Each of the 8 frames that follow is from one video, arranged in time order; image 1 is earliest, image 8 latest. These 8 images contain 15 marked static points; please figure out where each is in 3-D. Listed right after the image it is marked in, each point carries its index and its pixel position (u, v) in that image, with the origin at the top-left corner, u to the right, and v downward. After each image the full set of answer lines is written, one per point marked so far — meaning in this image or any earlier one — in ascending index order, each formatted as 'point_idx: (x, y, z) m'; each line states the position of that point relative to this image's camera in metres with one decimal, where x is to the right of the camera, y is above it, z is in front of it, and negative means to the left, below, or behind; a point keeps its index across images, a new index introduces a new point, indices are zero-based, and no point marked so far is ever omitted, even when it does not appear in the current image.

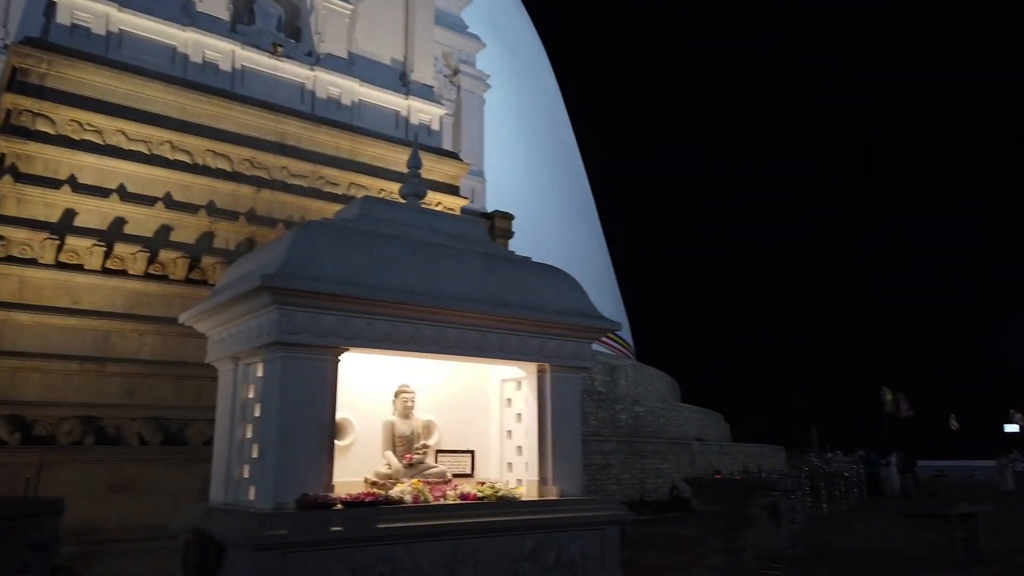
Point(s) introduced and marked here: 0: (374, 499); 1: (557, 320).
0: (-1.0, -1.6, +5.6) m
1: (+0.4, -0.3, +6.8) m
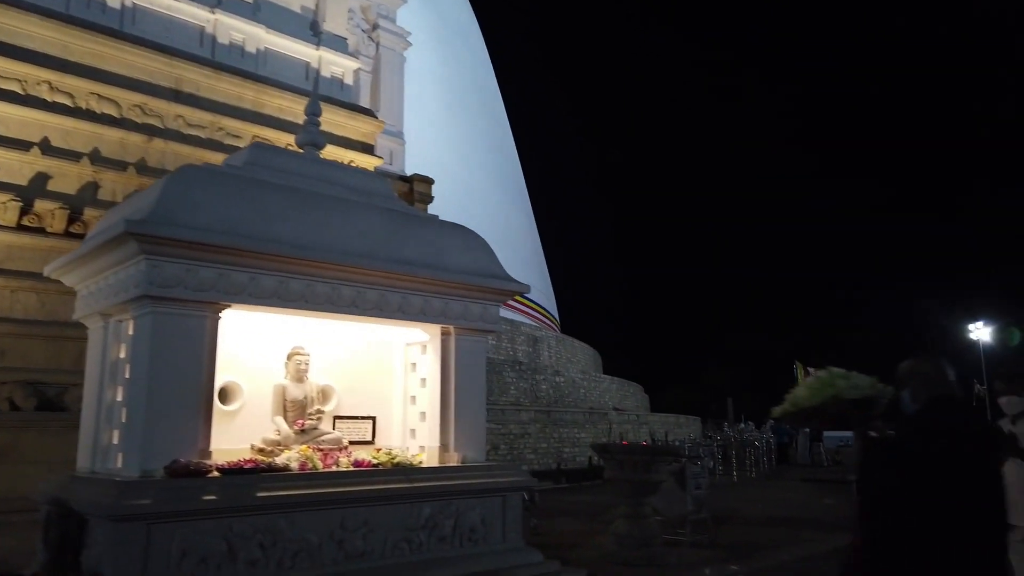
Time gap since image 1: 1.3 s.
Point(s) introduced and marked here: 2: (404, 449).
0: (-1.8, -1.2, +5.3) m
1: (-0.4, +0.1, +6.5) m
2: (-1.0, -1.5, +6.9) m
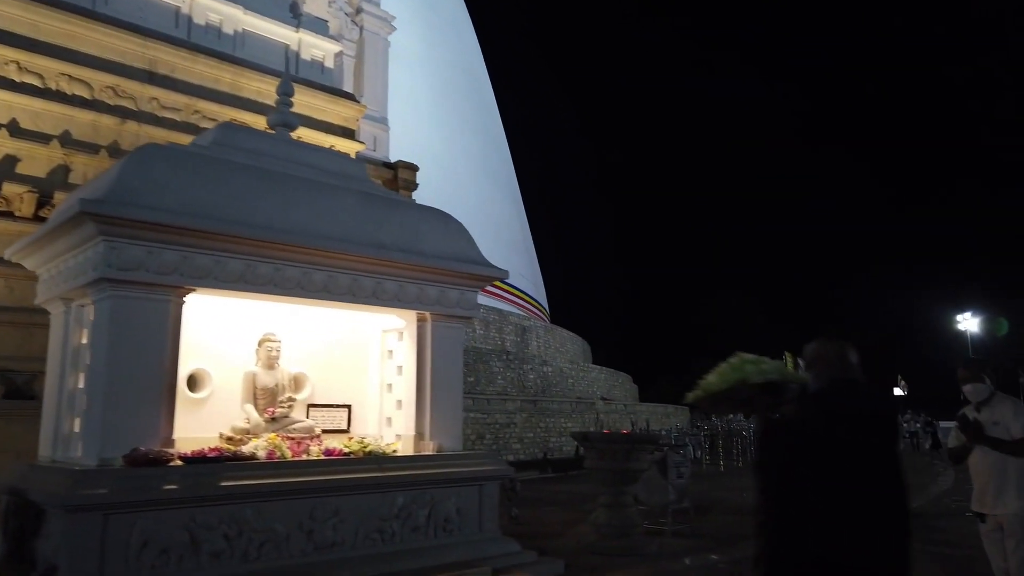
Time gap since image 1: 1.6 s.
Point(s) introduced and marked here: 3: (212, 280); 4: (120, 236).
0: (-2.0, -1.1, +5.1) m
1: (-0.6, +0.2, +6.3) m
2: (-1.2, -1.4, +6.8) m
3: (-2.1, +0.1, +5.2) m
4: (-2.5, +0.3, +4.8) m
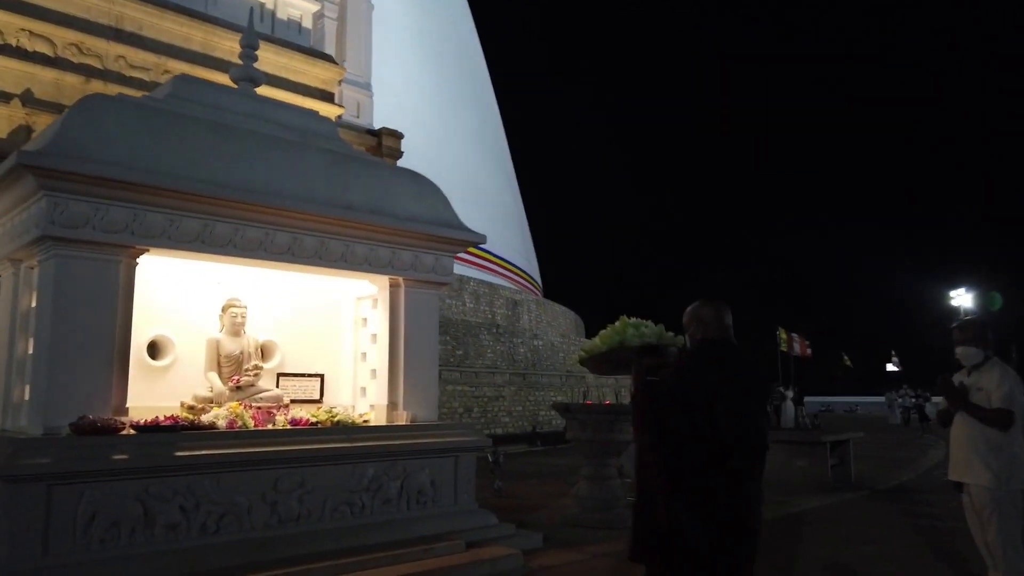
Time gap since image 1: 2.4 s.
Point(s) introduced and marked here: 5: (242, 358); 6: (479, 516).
0: (-2.2, -0.9, +4.9) m
1: (-0.8, +0.5, +6.0) m
2: (-1.4, -1.0, +6.6) m
3: (-2.3, +0.3, +4.9) m
4: (-2.7, +0.6, +4.5) m
5: (-2.1, -0.6, +6.0) m
6: (-0.3, -1.9, +6.2) m
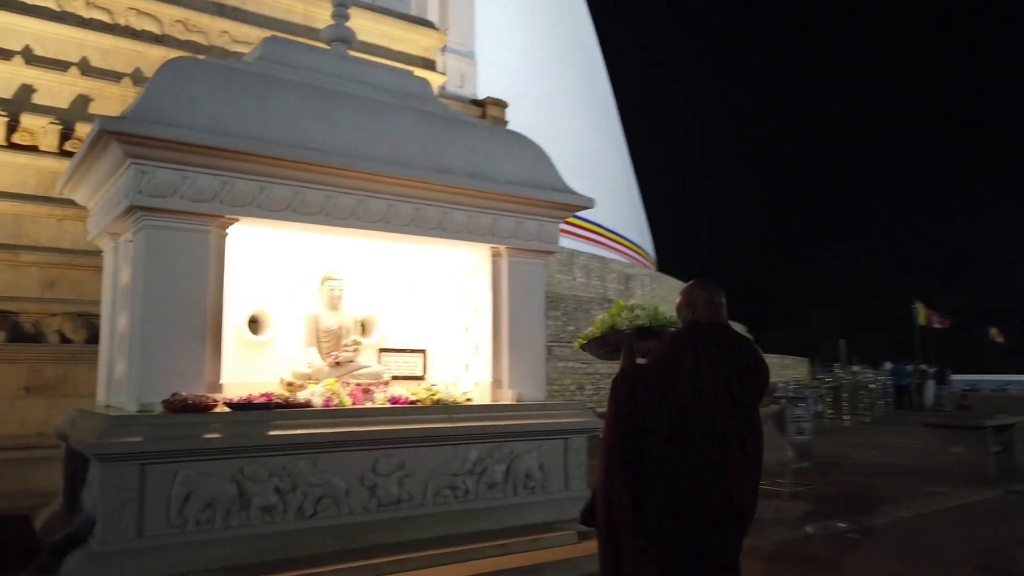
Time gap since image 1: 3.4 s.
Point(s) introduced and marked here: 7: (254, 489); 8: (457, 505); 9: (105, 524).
0: (-1.5, -0.7, +4.6) m
1: (0.0, +0.7, +5.5) m
2: (-0.5, -0.8, +6.2) m
3: (-1.6, +0.5, +4.7) m
4: (-2.1, +0.7, +4.3) m
5: (-1.3, -0.3, +5.7) m
6: (+0.6, -1.6, +5.7) m
7: (-1.5, -1.2, +4.4) m
8: (-0.4, -1.5, +5.1) m
9: (-2.1, -1.2, +3.9) m
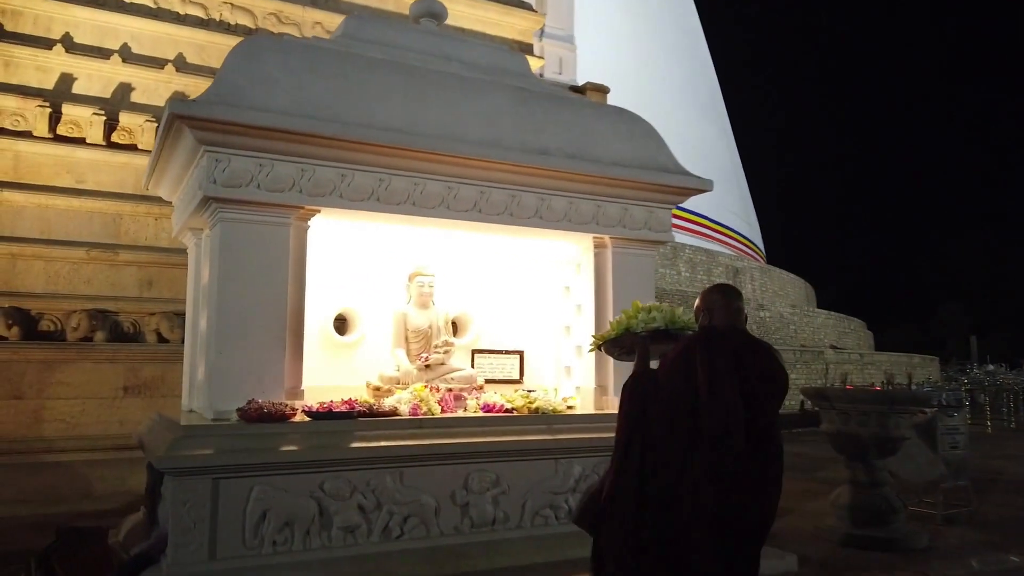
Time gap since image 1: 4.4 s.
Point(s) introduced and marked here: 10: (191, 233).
0: (-0.9, -0.7, +4.2) m
1: (+0.7, +0.8, +4.9) m
2: (+0.3, -0.8, +5.7) m
3: (-1.0, +0.5, +4.3) m
4: (-1.5, +0.7, +4.0) m
5: (-0.6, -0.3, +5.3) m
6: (+1.3, -1.6, +5.0) m
7: (-0.9, -1.1, +3.9) m
8: (+0.3, -1.4, +4.5) m
9: (-1.6, -1.2, +3.6) m
10: (-2.1, +0.4, +4.9) m
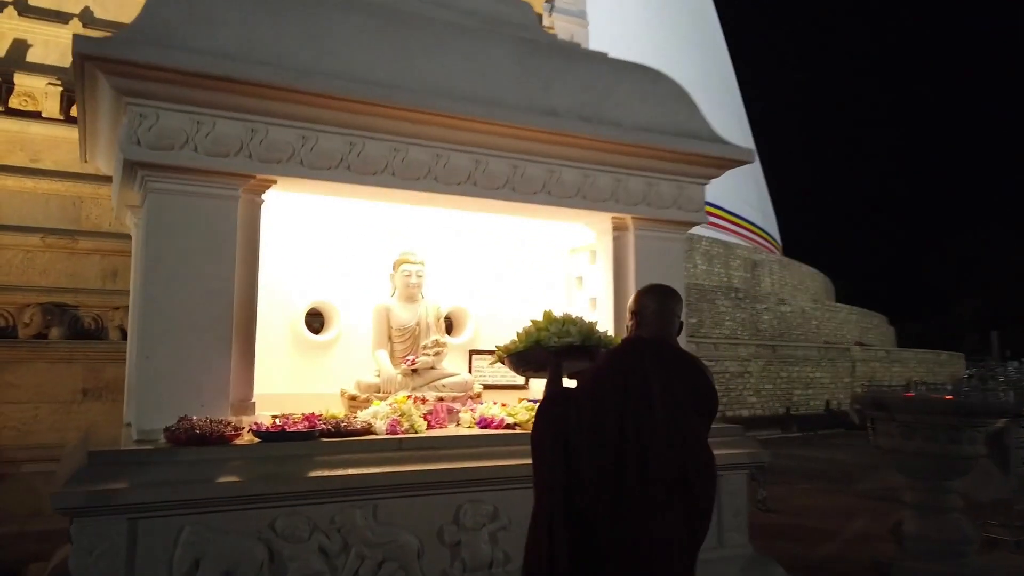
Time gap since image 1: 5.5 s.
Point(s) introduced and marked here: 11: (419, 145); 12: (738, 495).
0: (-0.9, -0.6, +3.4) m
1: (+0.7, +0.8, +4.1) m
2: (+0.4, -0.7, +4.8) m
3: (-1.0, +0.6, +3.4) m
4: (-1.5, +0.8, +3.2) m
5: (-0.5, -0.3, +4.4) m
6: (+1.3, -1.5, +4.1) m
7: (-0.9, -1.1, +3.1) m
8: (+0.3, -1.4, +3.7) m
9: (-1.6, -1.2, +2.8) m
10: (-2.1, +0.4, +4.1) m
11: (-0.4, +0.7, +3.7) m
12: (+1.3, -1.2, +4.3) m
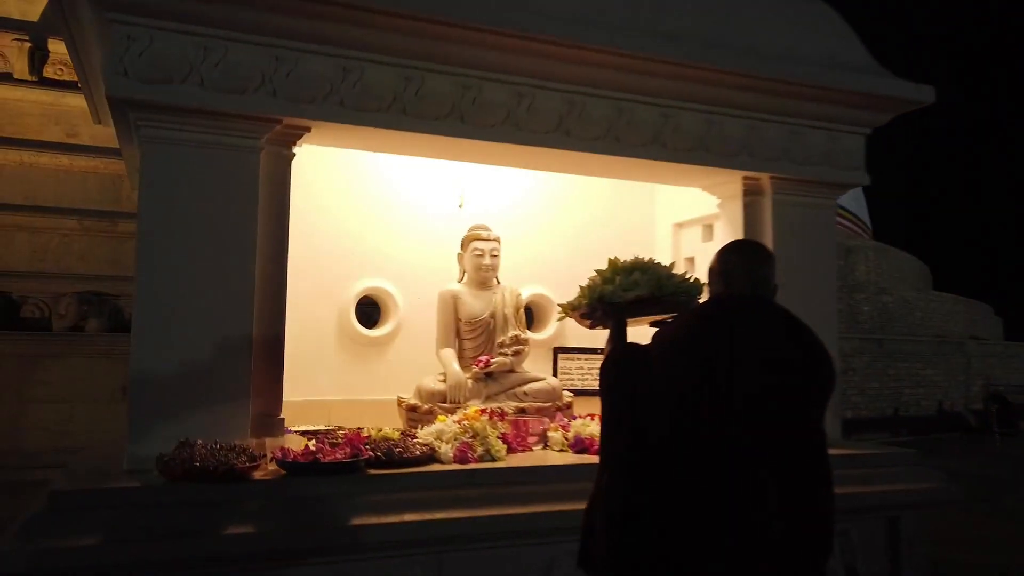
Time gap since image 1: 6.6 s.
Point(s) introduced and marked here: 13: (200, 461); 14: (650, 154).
0: (-0.5, -0.6, +2.6) m
1: (+1.1, +0.9, +3.1) m
2: (+0.9, -0.6, +3.9) m
3: (-0.6, +0.6, +2.6) m
4: (-1.2, +0.9, +2.4) m
5: (-0.1, -0.2, +3.6) m
6: (+1.8, -1.4, +3.1) m
7: (-0.6, -1.0, +2.3) m
8: (+0.7, -1.3, +2.8) m
9: (-1.3, -1.1, +2.0) m
10: (-1.6, +0.5, +3.3) m
11: (-0.1, +0.8, +2.8) m
12: (+1.7, -1.1, +3.2) m
13: (-0.9, -0.5, +2.3) m
14: (+0.6, +0.5, +3.0) m
